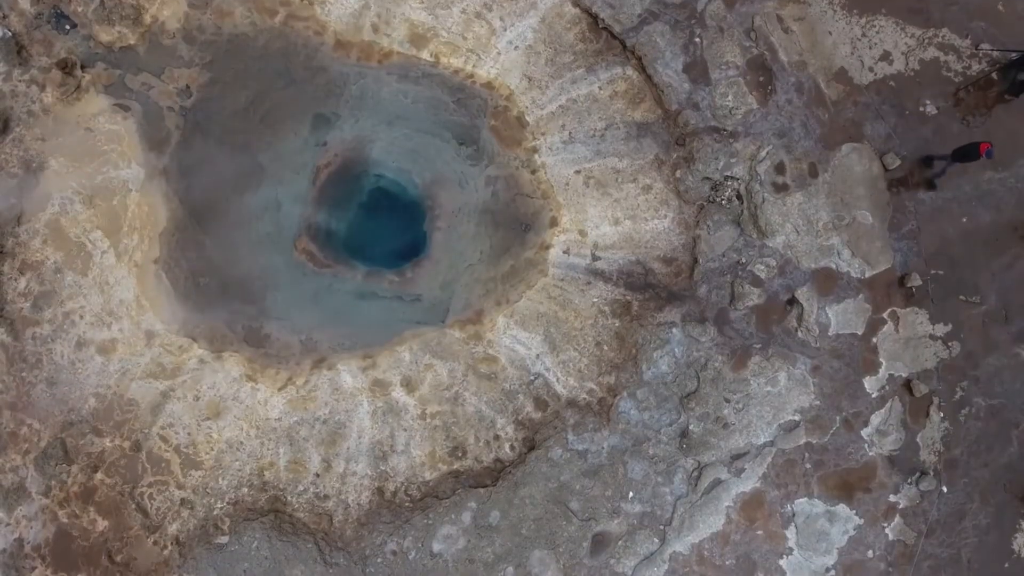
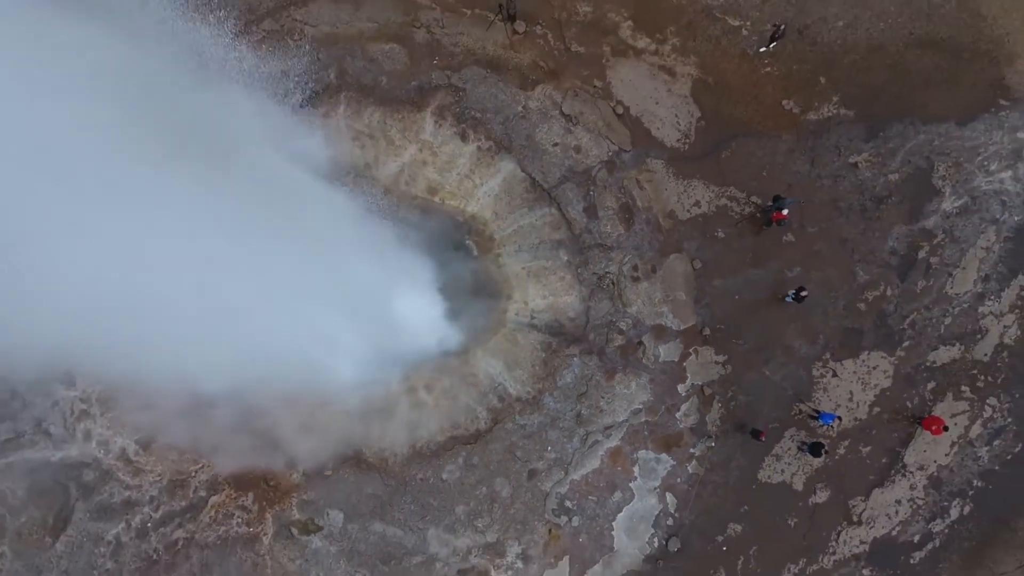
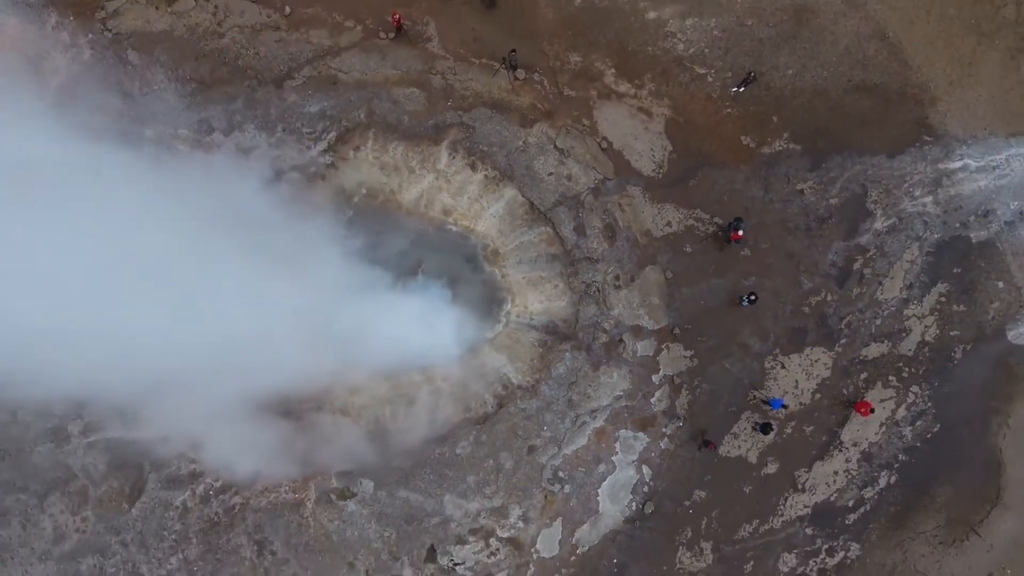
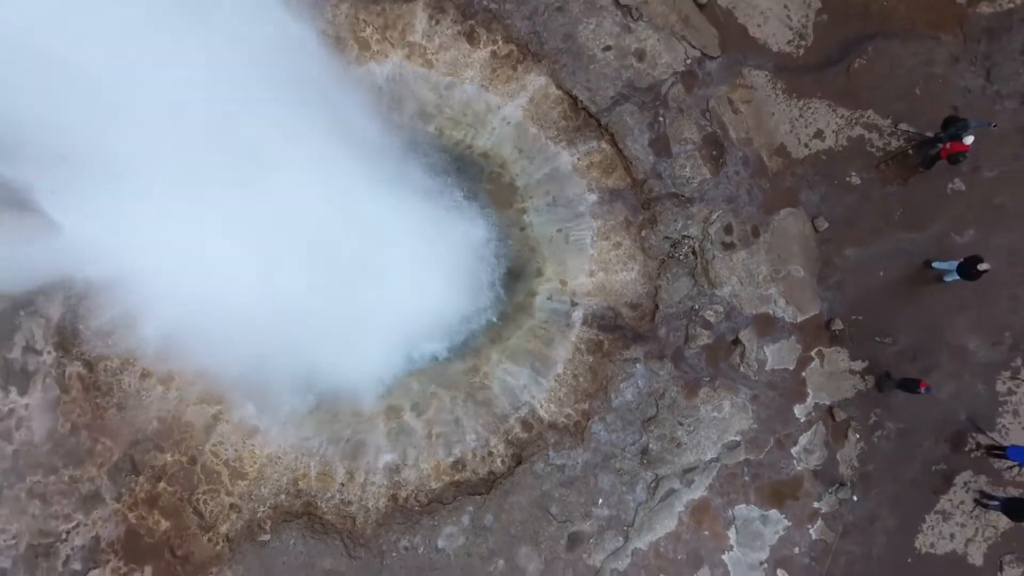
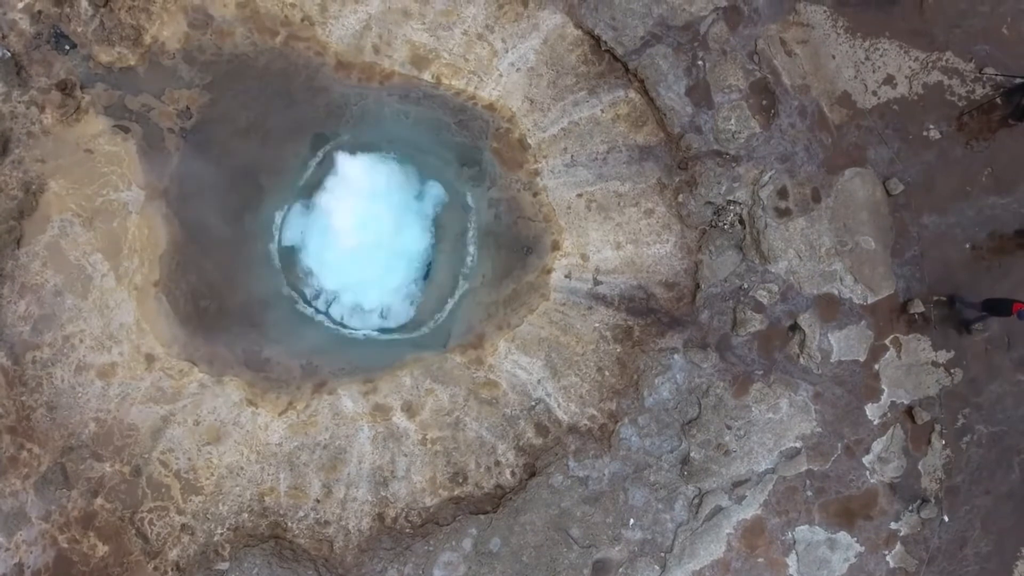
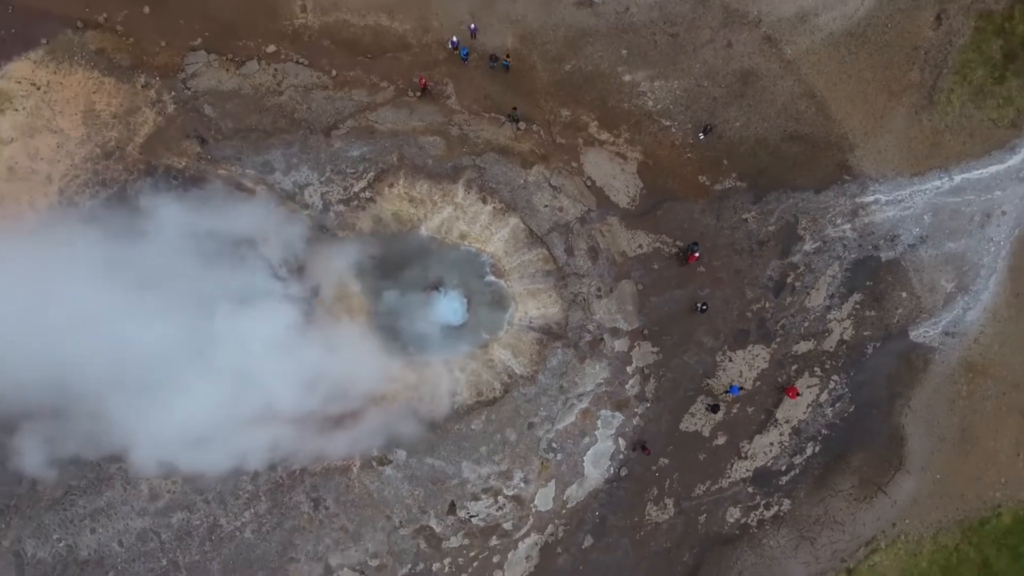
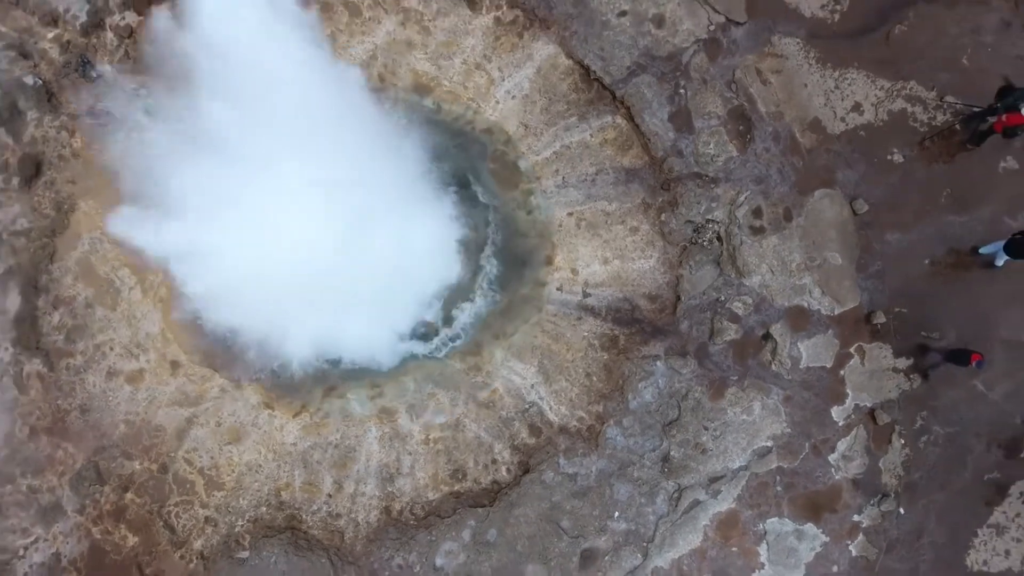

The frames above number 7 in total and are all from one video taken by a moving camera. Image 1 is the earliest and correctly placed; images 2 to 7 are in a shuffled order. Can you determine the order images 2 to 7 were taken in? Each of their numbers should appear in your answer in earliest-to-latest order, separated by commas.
5, 7, 4, 2, 3, 6
